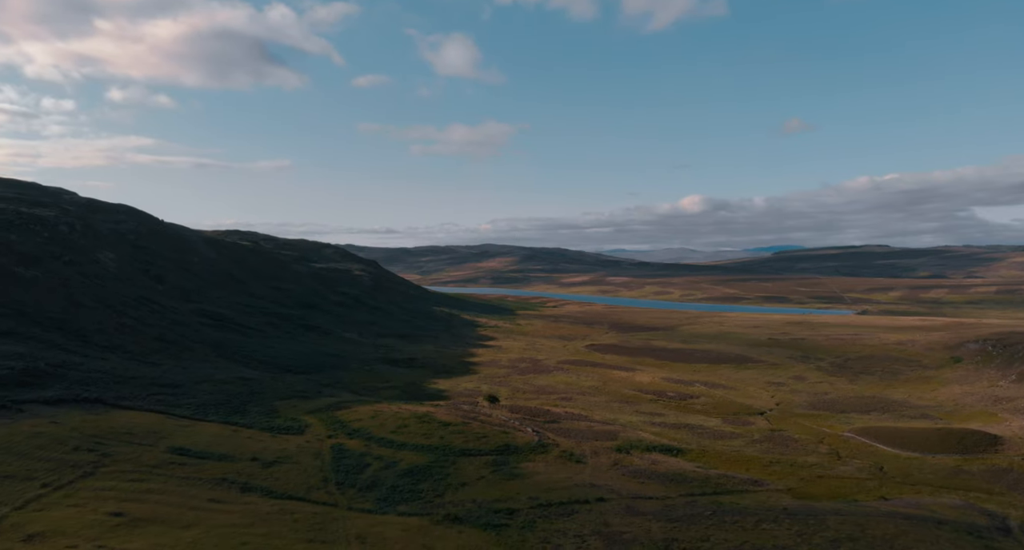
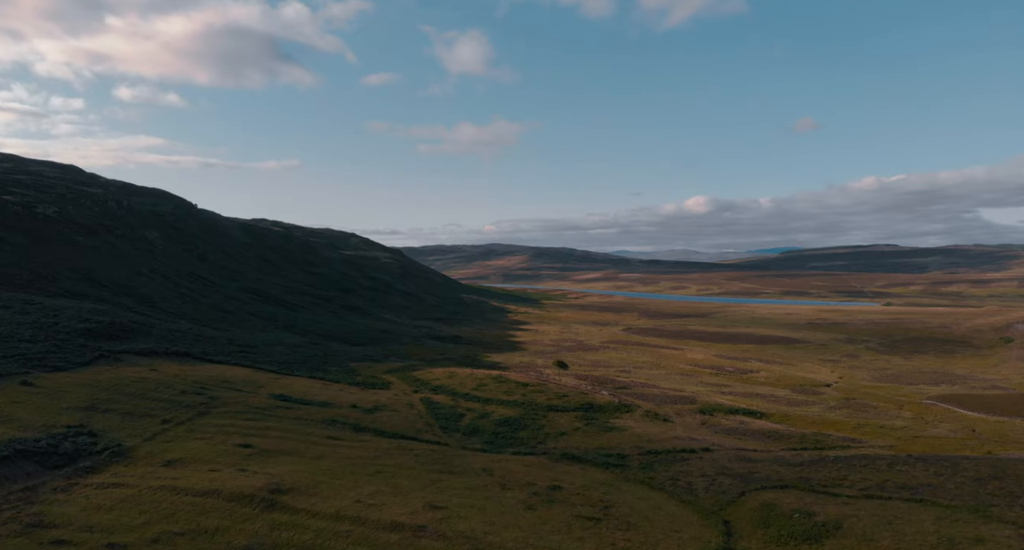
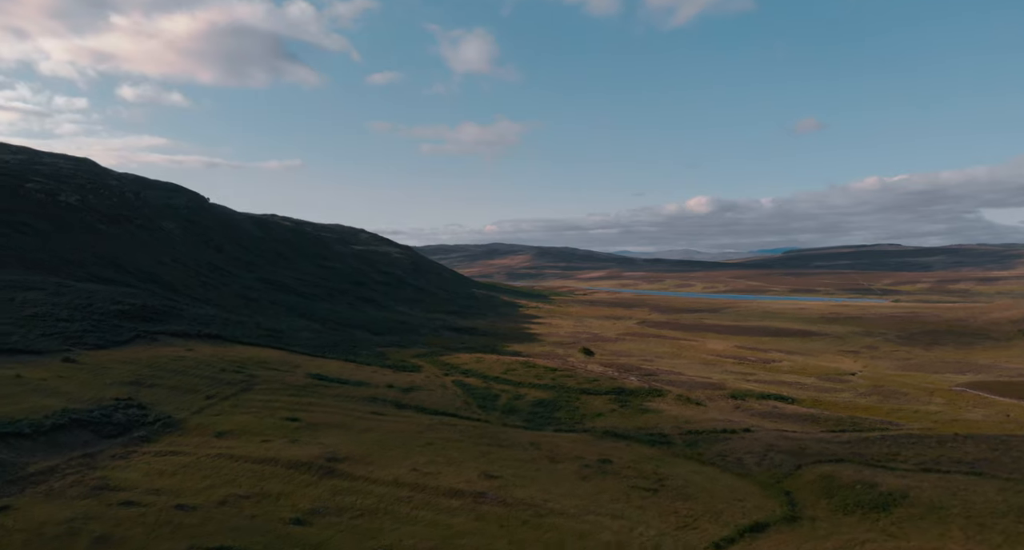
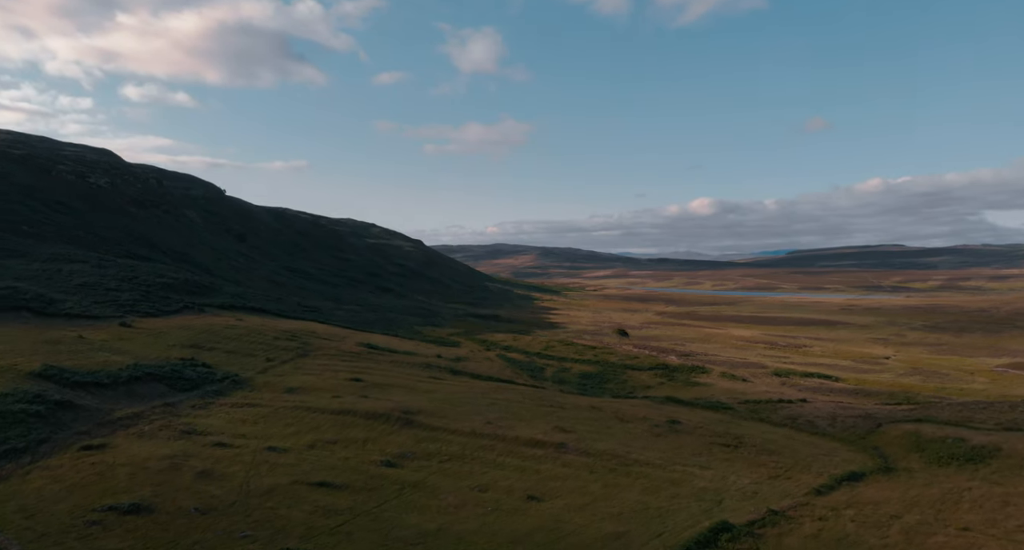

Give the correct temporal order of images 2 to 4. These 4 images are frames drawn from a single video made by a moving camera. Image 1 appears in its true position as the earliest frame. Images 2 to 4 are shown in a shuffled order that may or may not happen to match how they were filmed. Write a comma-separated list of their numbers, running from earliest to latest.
2, 3, 4
